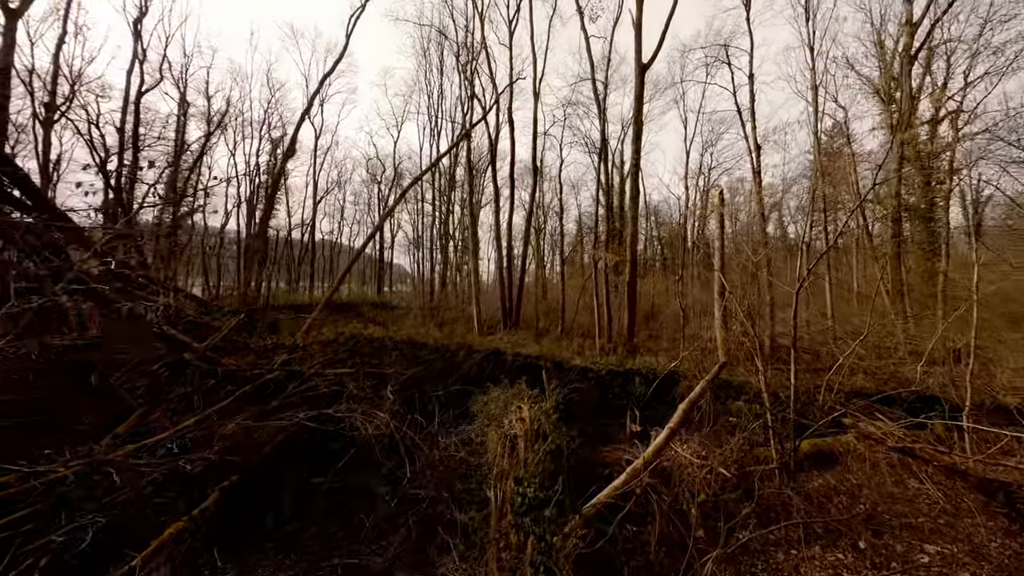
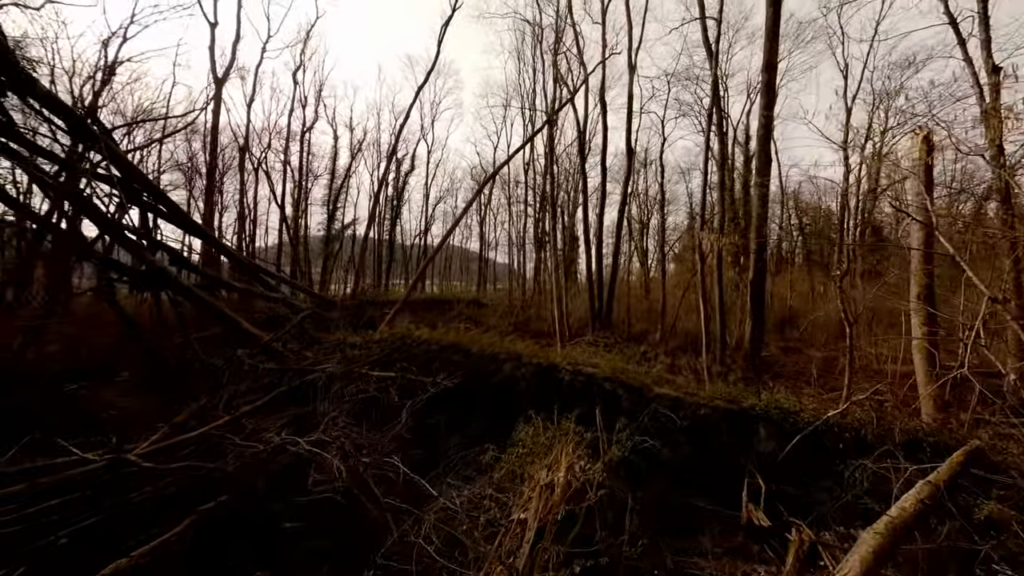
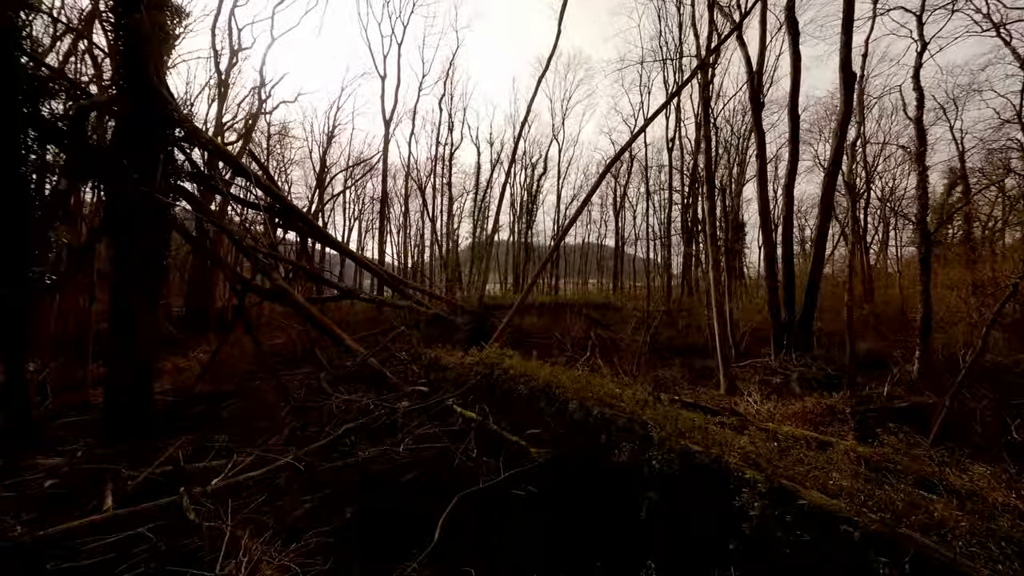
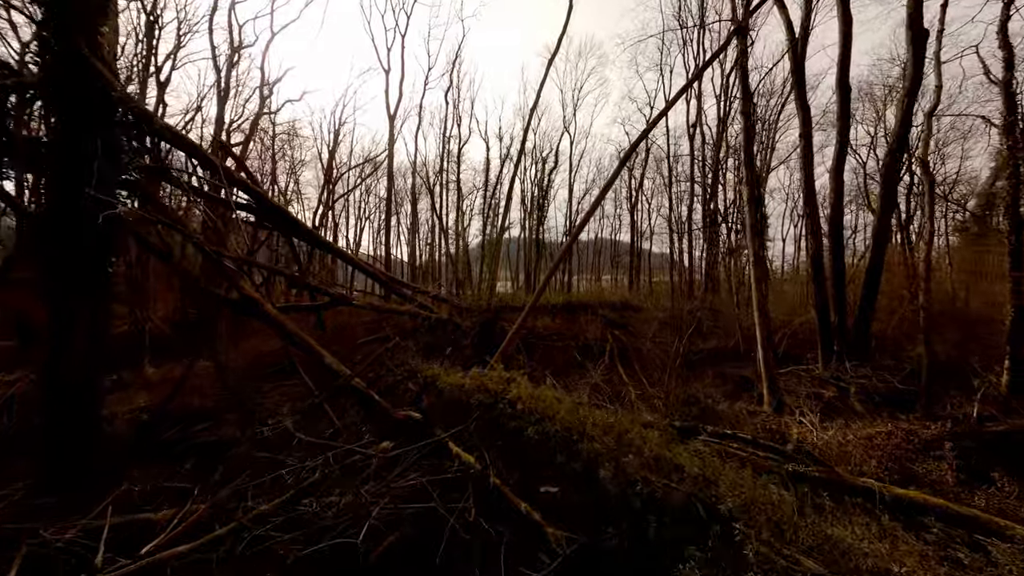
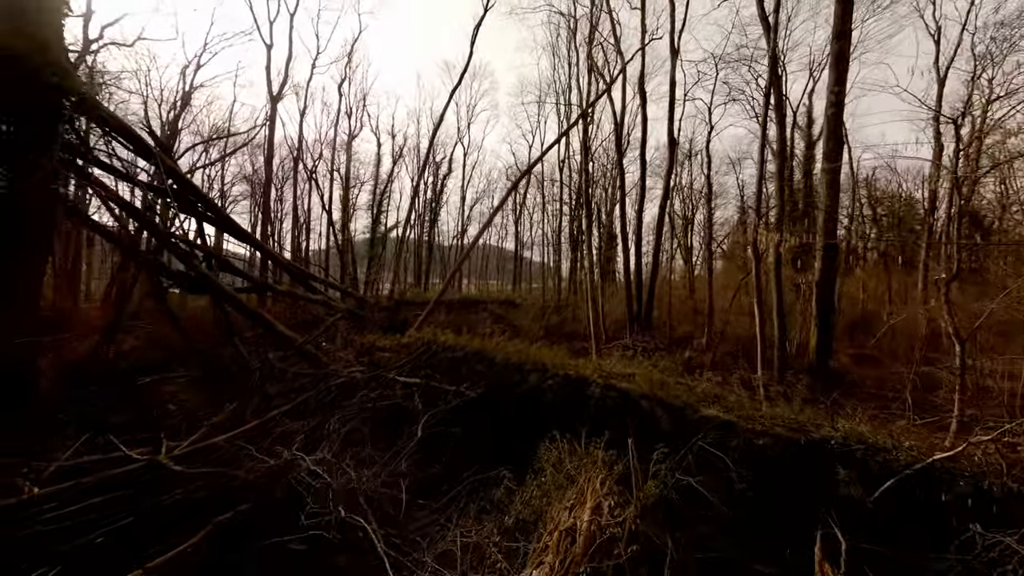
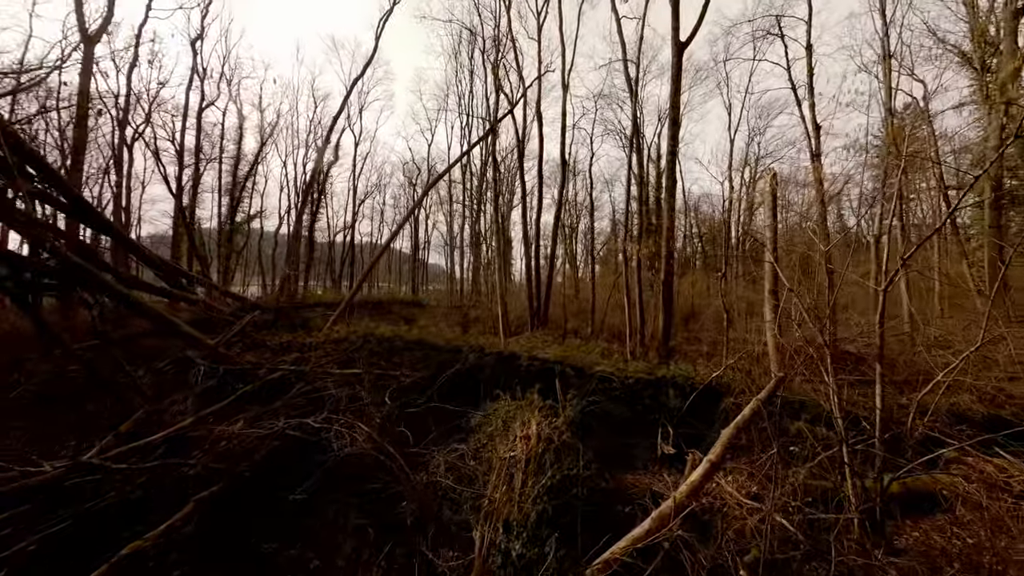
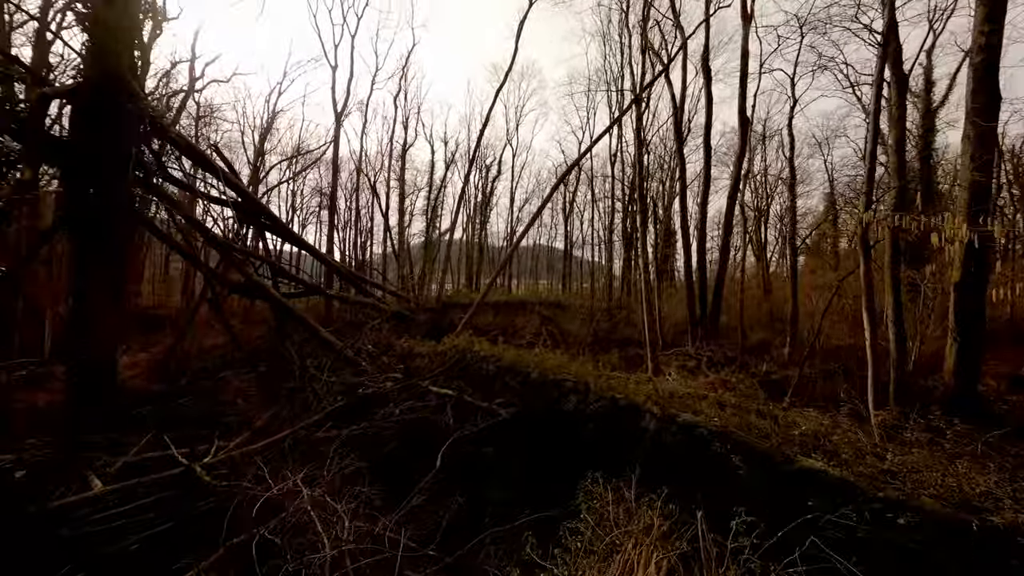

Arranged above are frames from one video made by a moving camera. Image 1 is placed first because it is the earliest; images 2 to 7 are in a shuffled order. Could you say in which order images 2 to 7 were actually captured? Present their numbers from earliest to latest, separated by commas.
6, 2, 5, 7, 3, 4
